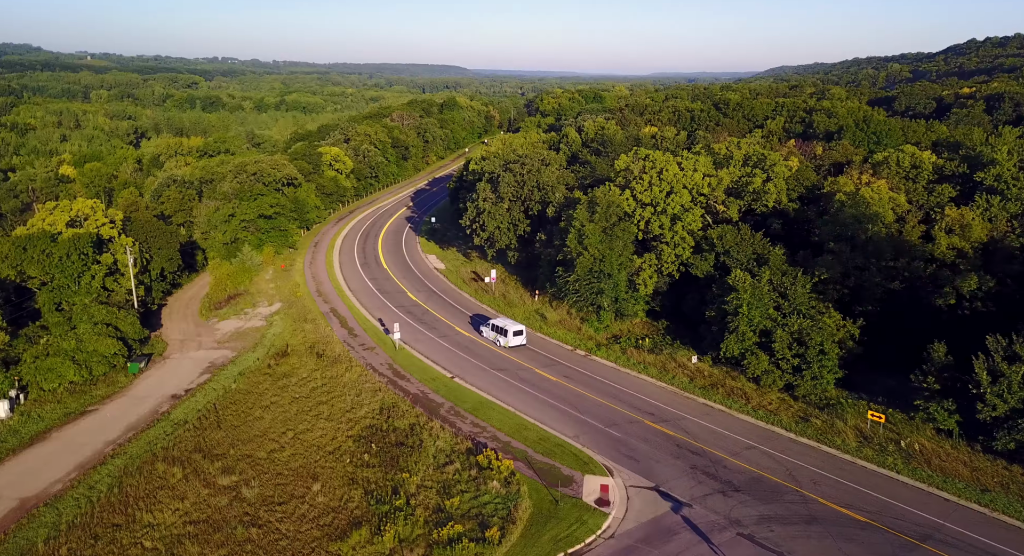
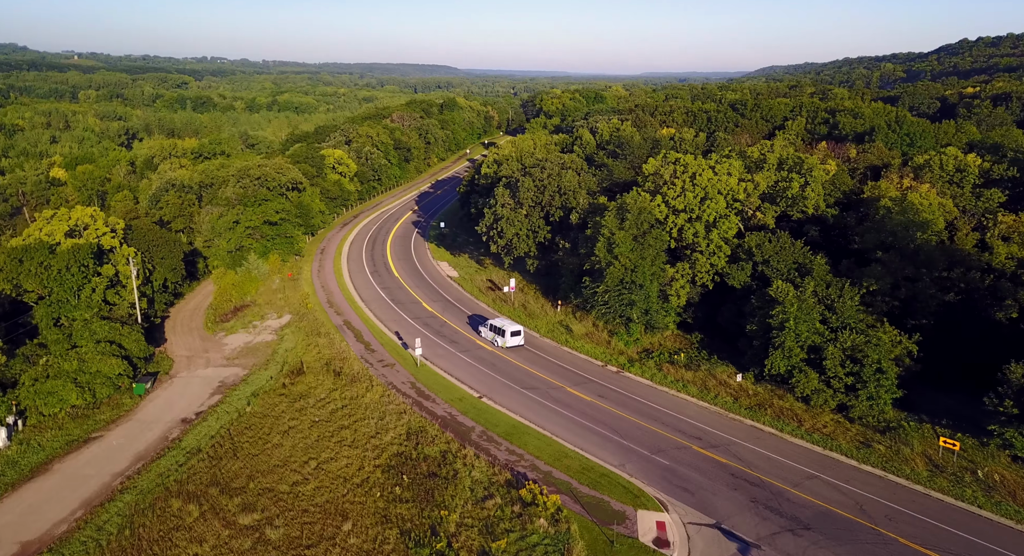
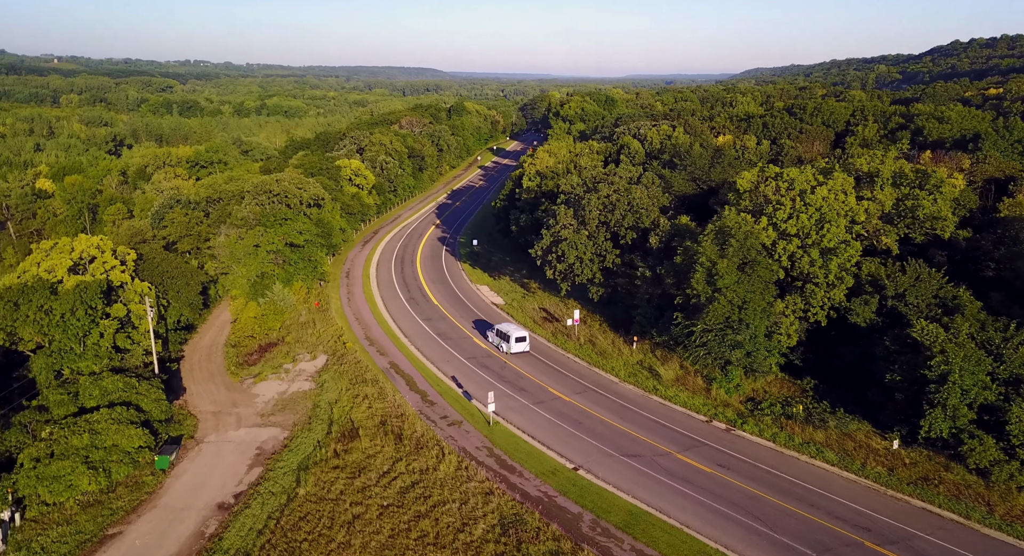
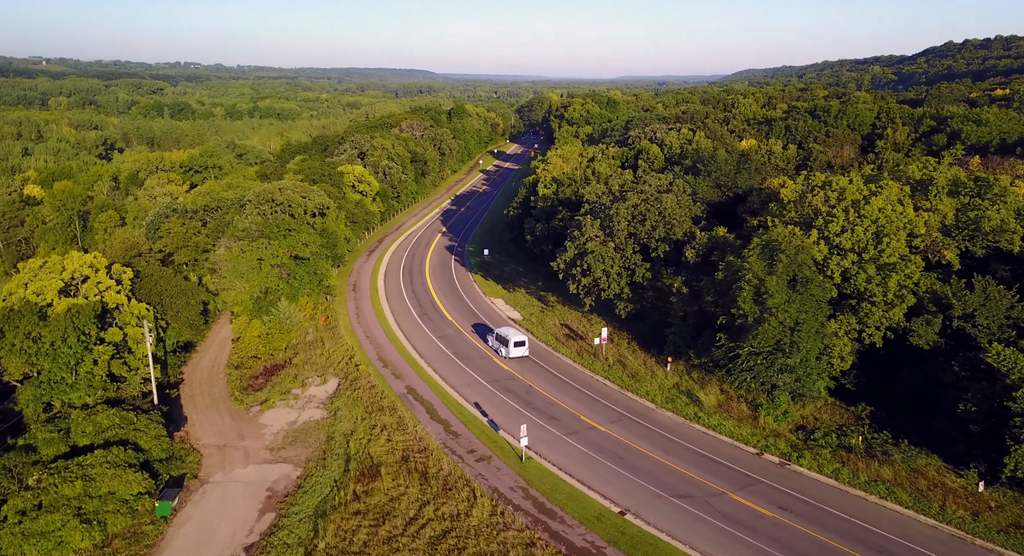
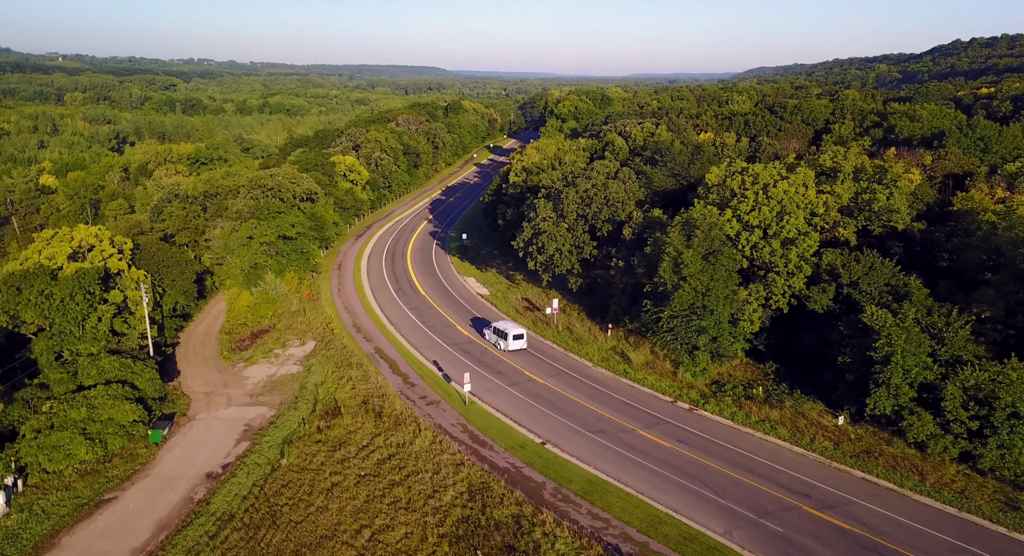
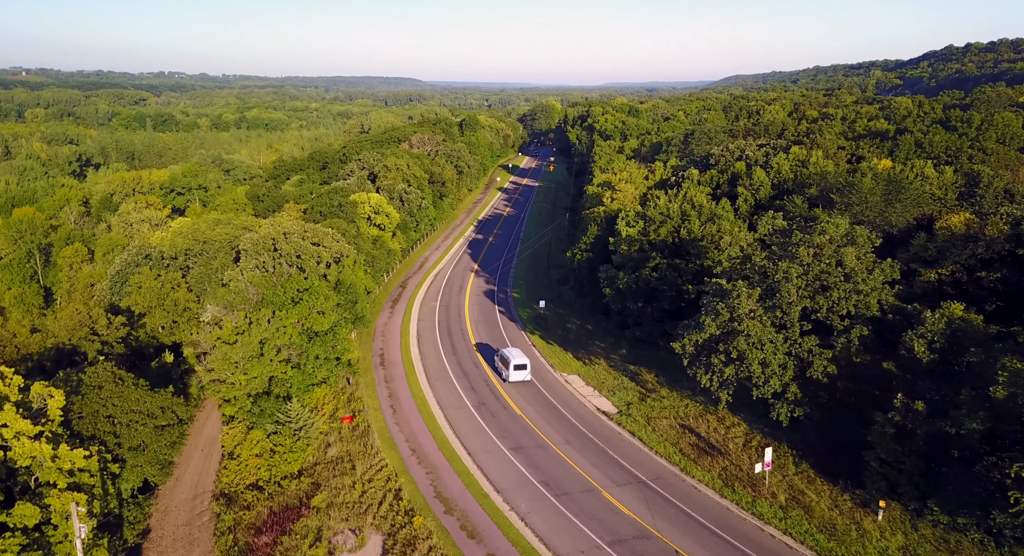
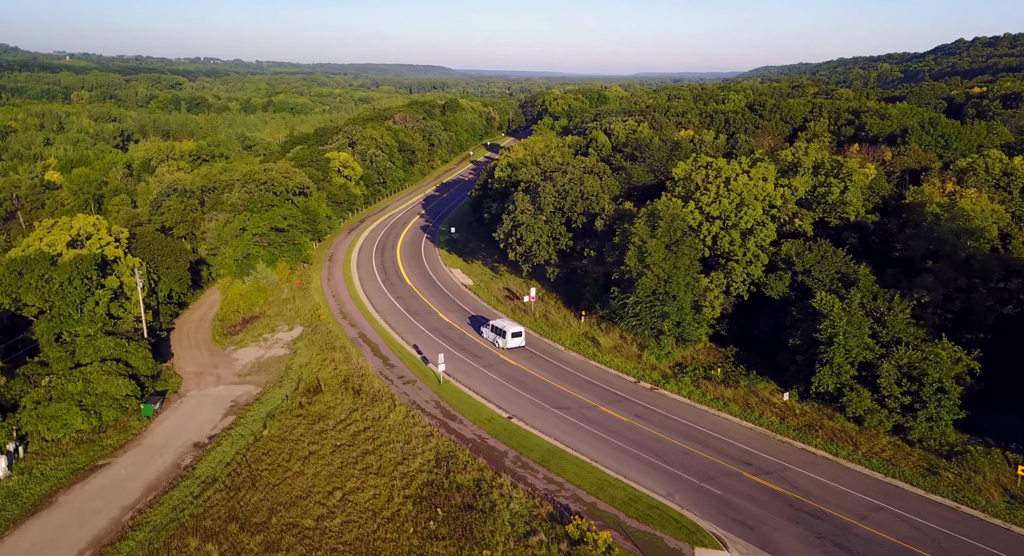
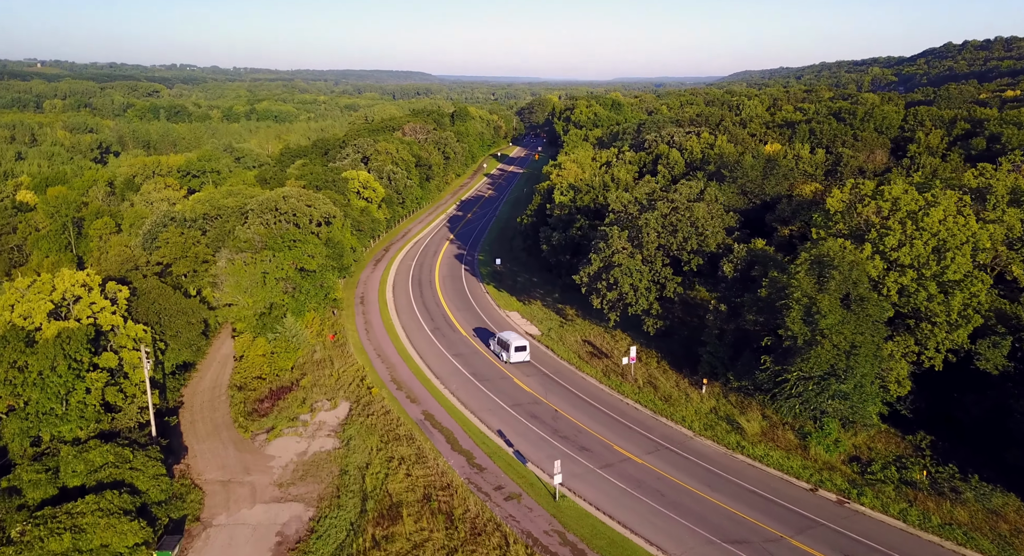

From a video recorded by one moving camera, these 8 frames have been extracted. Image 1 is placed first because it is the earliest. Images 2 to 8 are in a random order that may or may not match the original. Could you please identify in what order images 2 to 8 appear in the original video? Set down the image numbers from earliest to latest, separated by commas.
2, 7, 5, 3, 4, 8, 6
